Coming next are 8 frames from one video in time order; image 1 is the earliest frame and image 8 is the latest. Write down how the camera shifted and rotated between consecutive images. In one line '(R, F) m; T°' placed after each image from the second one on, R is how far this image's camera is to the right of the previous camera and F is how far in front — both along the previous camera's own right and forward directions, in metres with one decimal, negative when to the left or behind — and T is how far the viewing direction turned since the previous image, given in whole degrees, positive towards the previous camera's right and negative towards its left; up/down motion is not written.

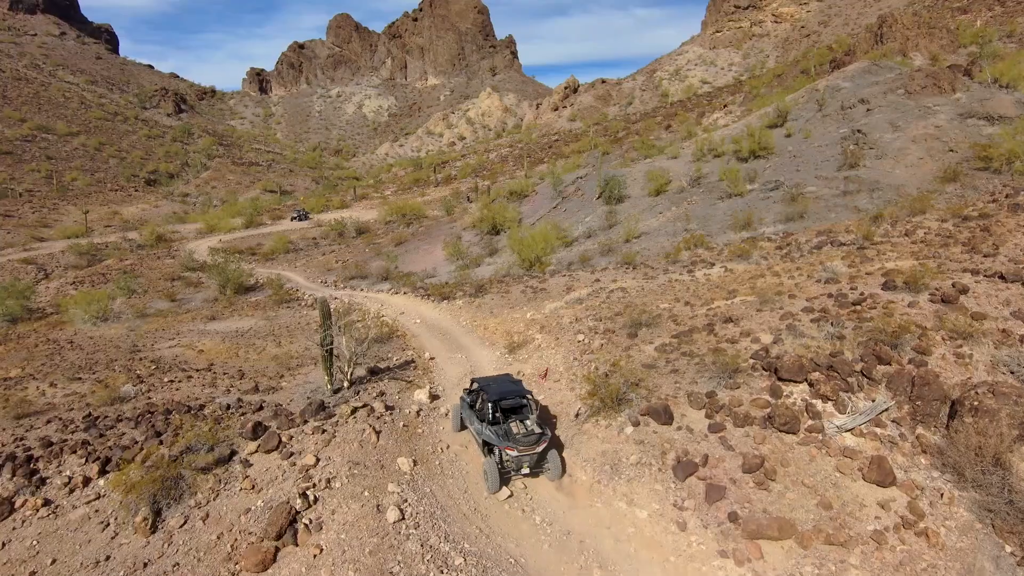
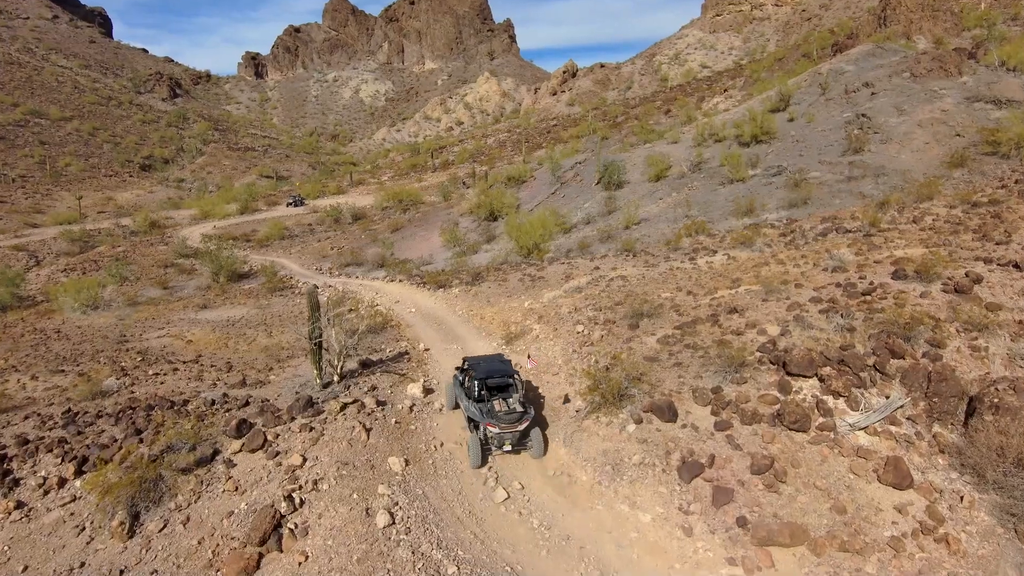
(0.0, +0.4) m; 0°
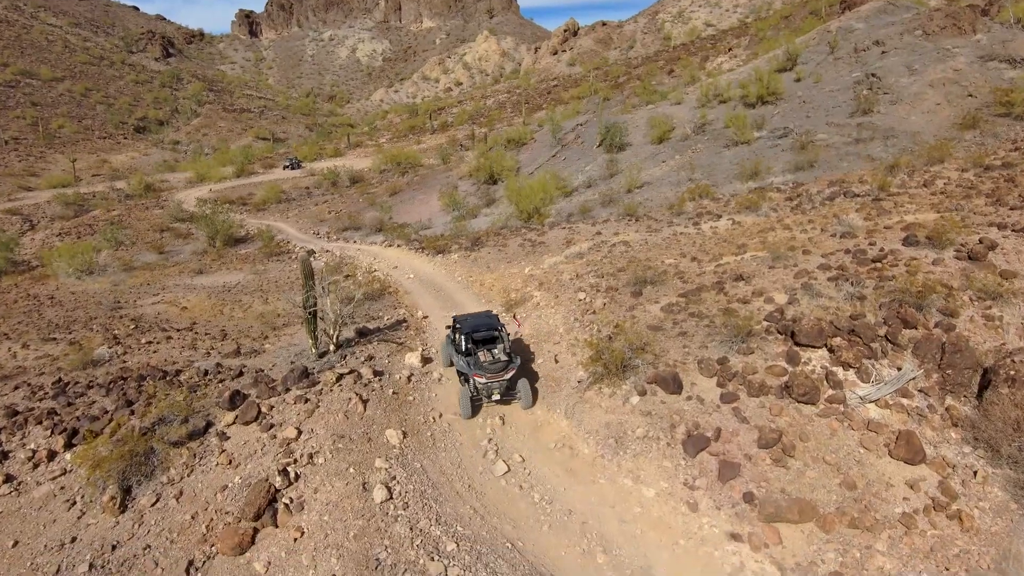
(0.0, +0.3) m; 0°
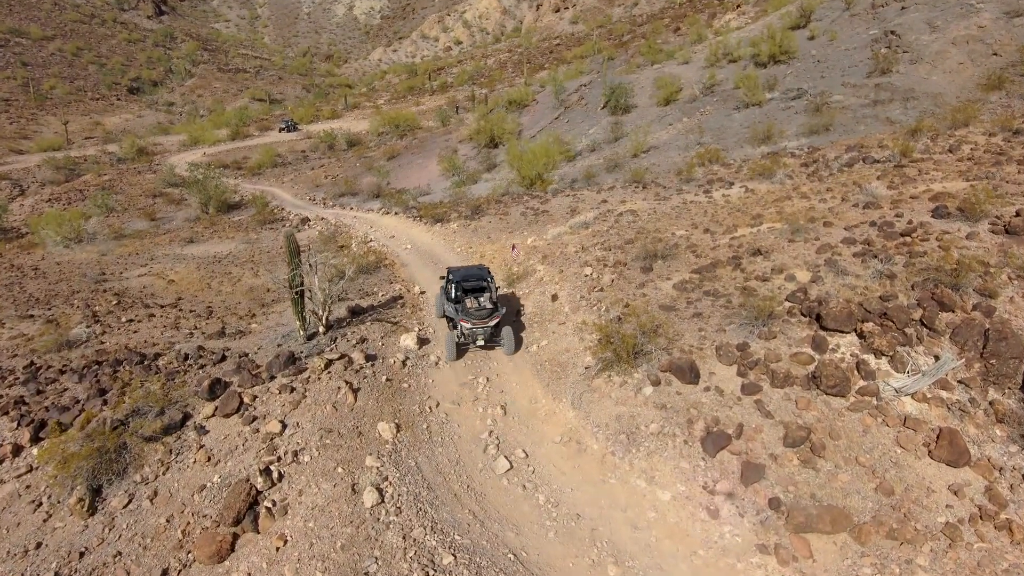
(0.0, +0.7) m; 0°
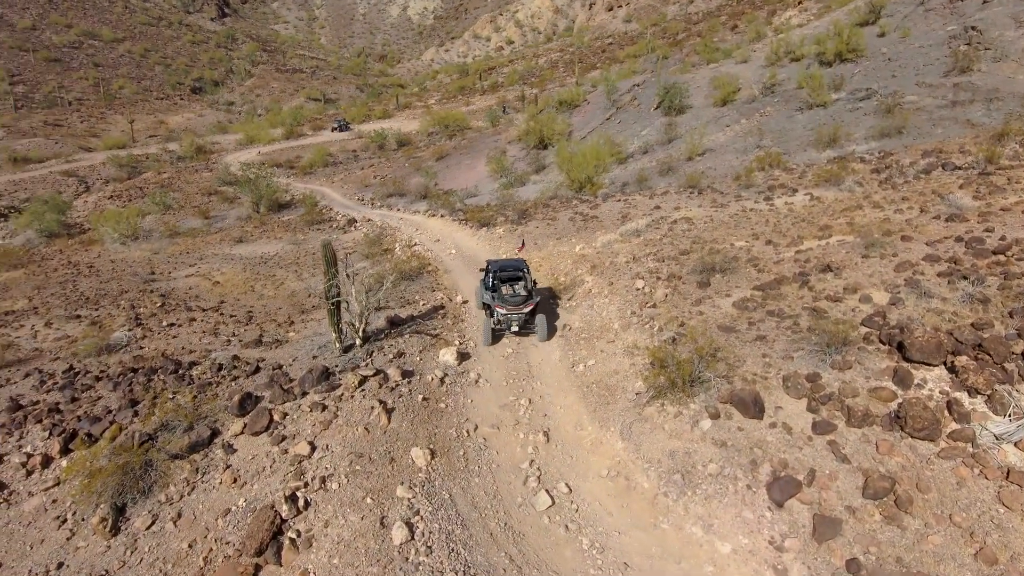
(0.0, +0.5) m; -4°
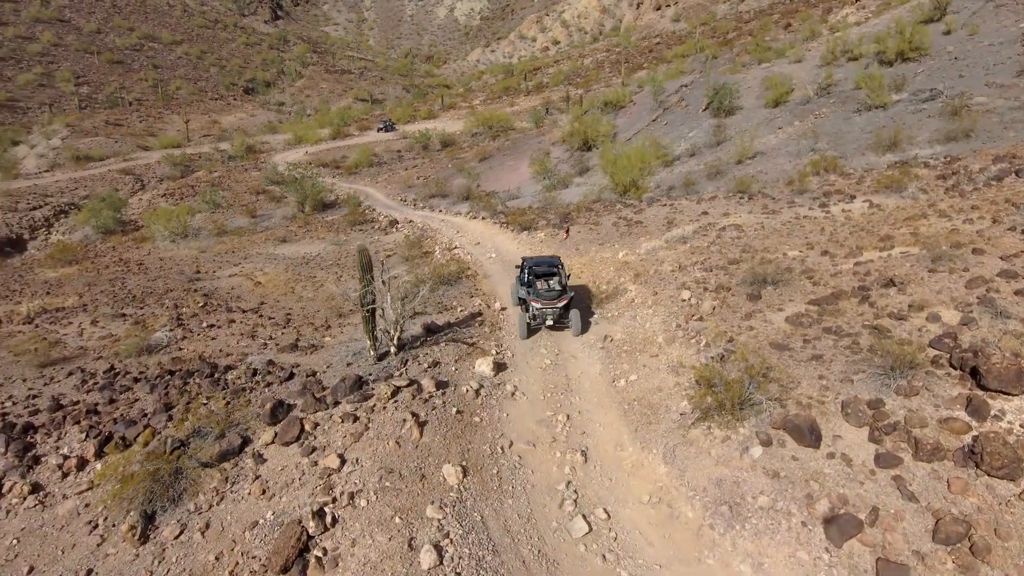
(0.0, +0.3) m; -4°
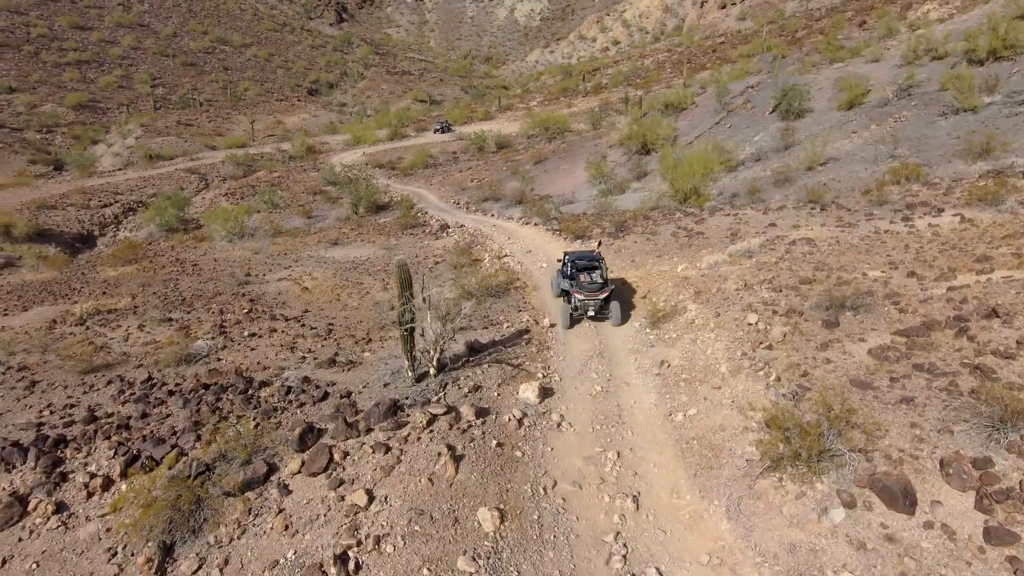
(+0.1, +0.6) m; -5°
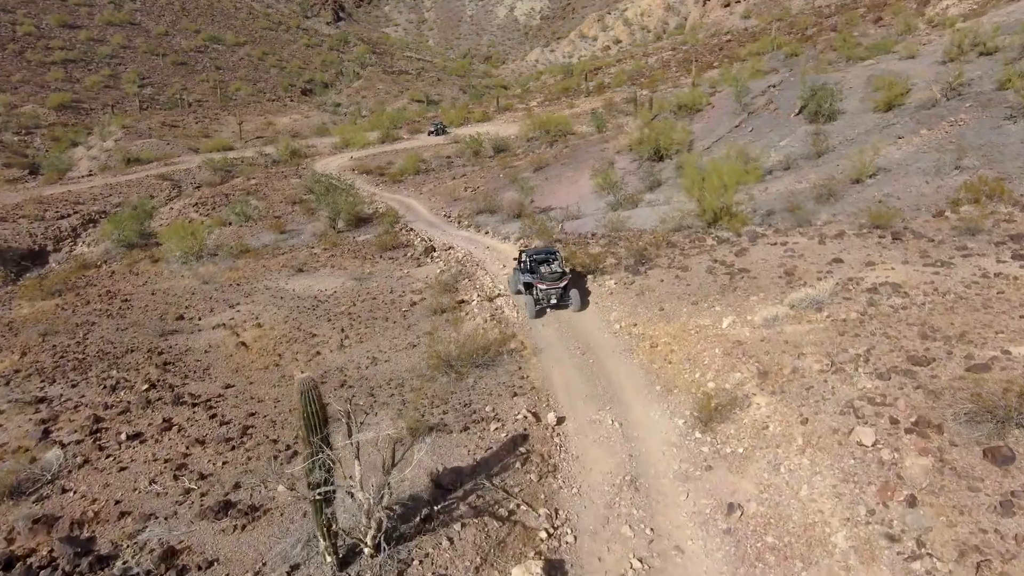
(+0.1, +3.0) m; 0°
